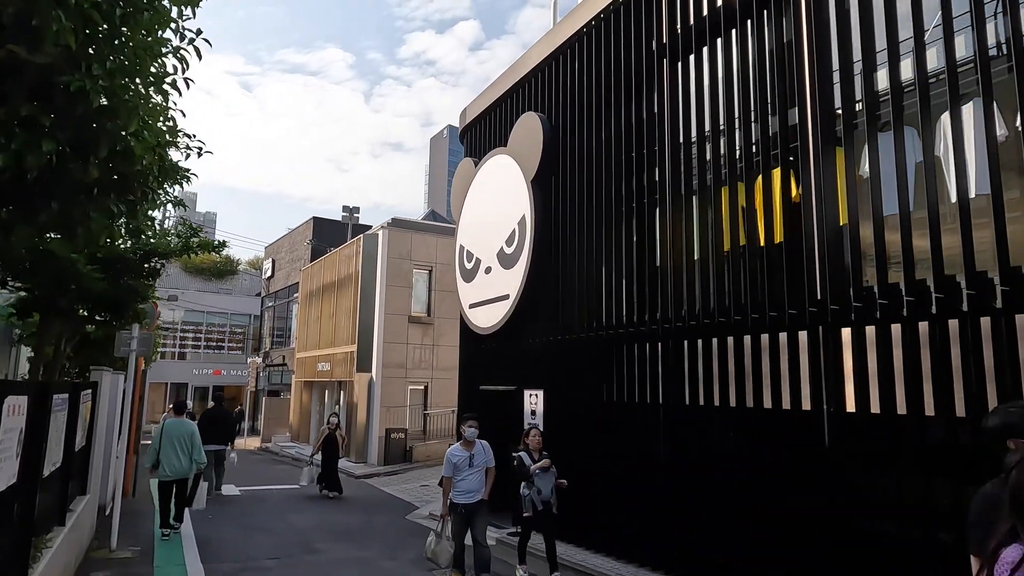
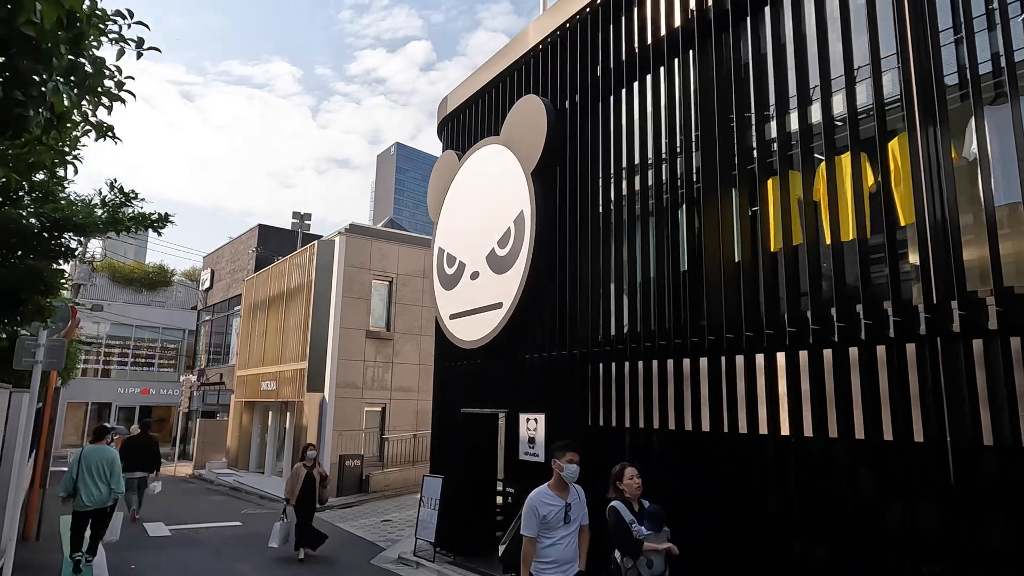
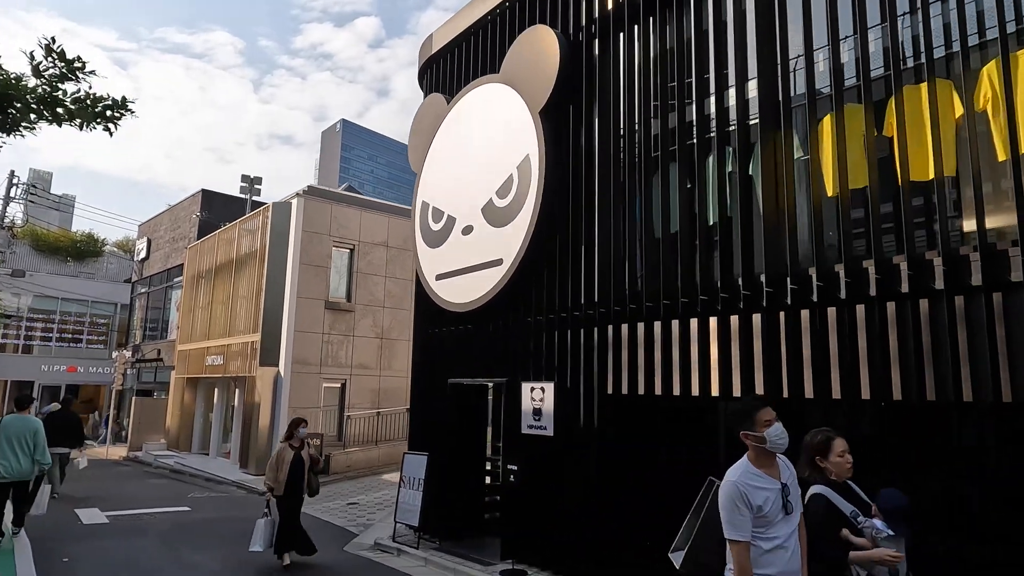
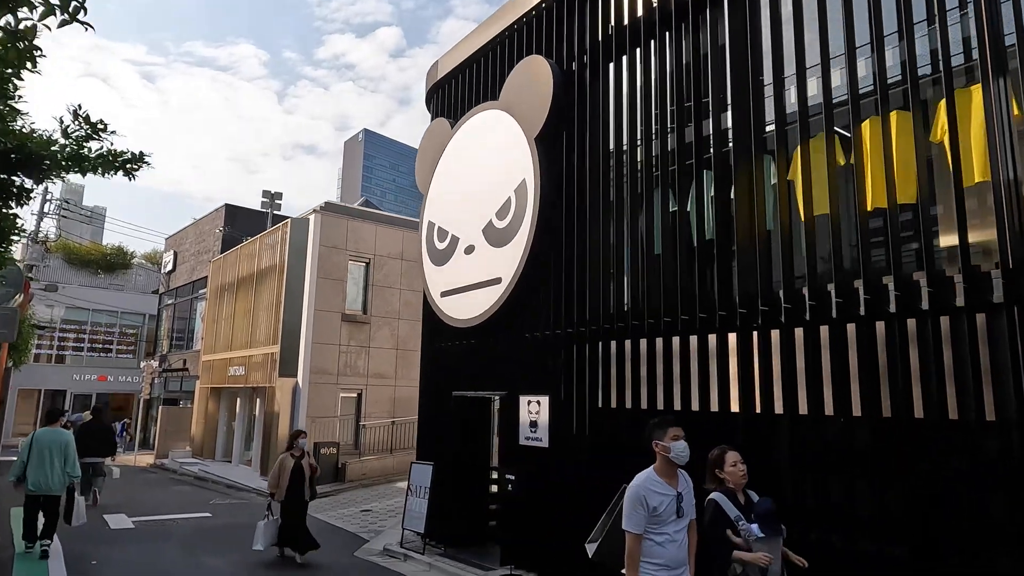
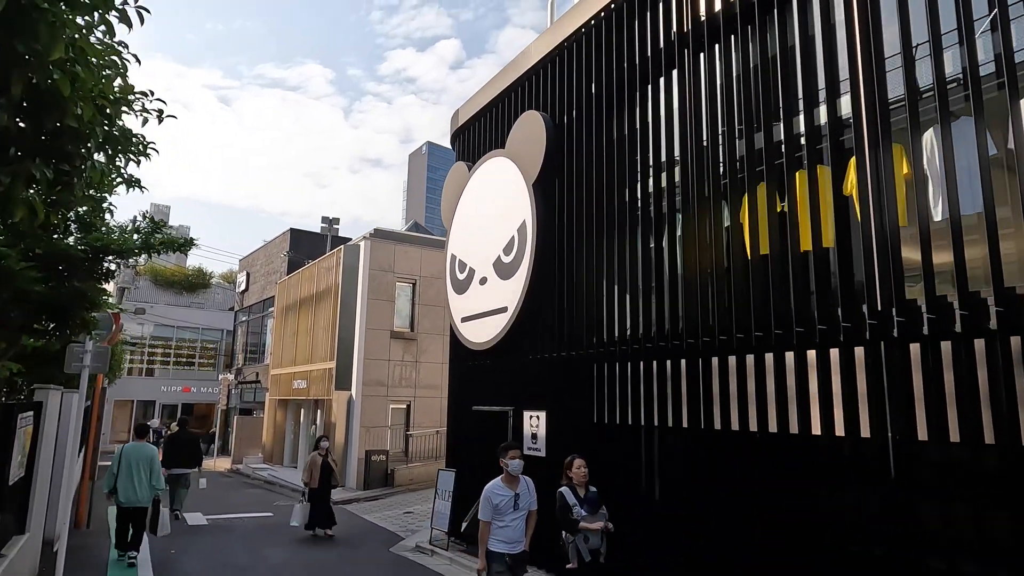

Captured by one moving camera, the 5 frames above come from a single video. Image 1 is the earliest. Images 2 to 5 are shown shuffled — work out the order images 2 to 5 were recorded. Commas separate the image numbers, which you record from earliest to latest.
5, 2, 4, 3
